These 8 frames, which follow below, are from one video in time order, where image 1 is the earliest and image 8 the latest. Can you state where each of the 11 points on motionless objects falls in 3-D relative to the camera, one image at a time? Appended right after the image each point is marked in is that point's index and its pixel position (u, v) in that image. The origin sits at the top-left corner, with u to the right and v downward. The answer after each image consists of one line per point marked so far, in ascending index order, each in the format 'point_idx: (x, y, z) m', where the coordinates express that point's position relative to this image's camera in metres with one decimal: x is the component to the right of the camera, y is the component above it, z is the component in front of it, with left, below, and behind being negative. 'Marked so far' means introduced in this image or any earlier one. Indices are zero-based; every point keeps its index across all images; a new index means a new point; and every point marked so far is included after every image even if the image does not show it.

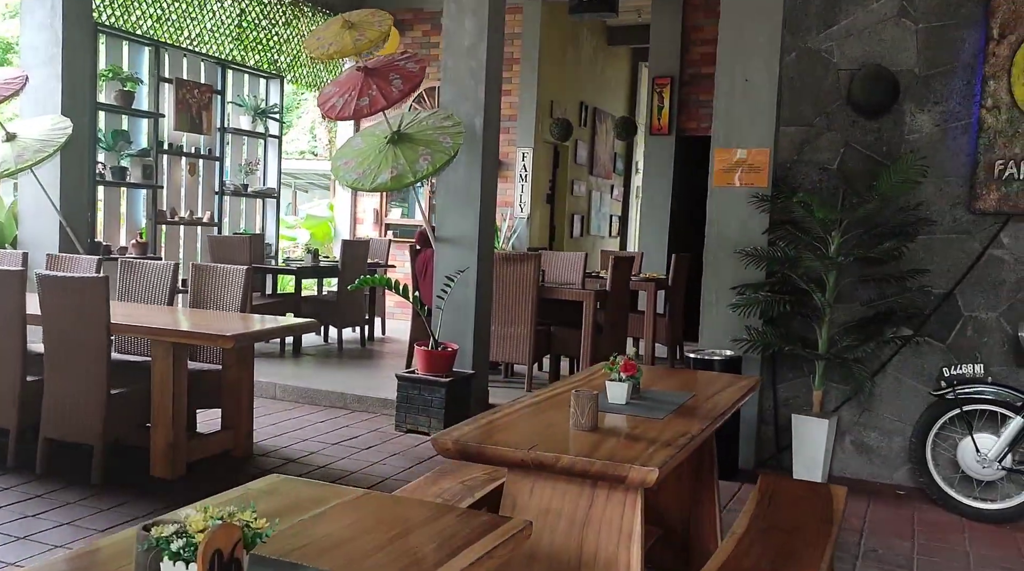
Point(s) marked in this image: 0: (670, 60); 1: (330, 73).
0: (+1.4, +2.0, +8.6) m
1: (-1.9, +2.4, +10.5) m
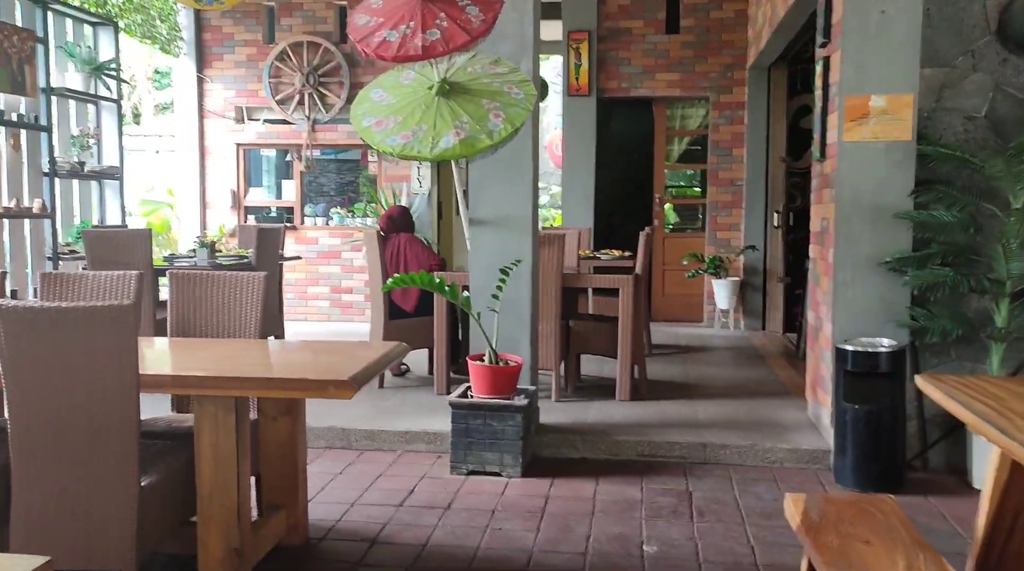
0: (+0.6, +2.2, +7.7) m
1: (-3.2, +2.4, +8.7) m
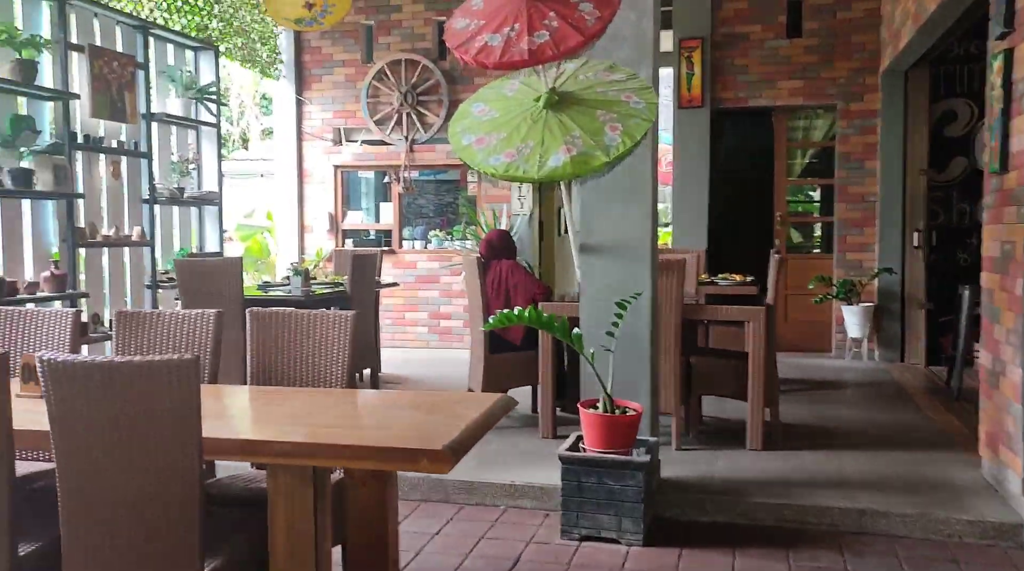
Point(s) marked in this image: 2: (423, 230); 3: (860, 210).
0: (+1.4, +2.0, +7.2) m
1: (-2.2, +2.2, +8.5) m
2: (-0.8, +0.5, +8.5) m
3: (+2.6, +0.6, +7.0) m
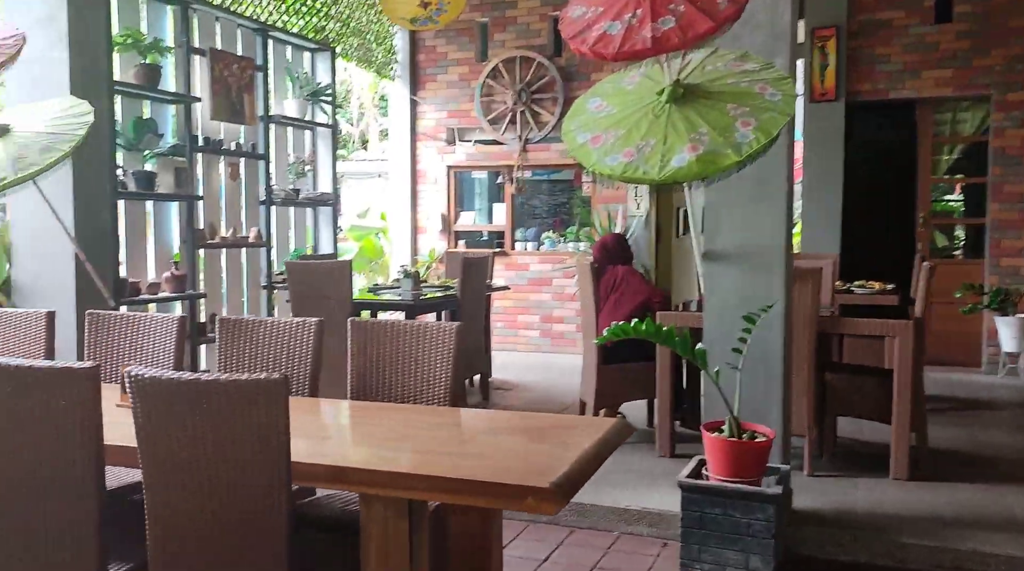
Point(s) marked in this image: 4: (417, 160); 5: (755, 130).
0: (+2.3, +2.0, +6.7) m
1: (-1.2, +2.1, +8.5) m
2: (+0.2, +0.5, +8.3) m
3: (+3.4, +0.5, +6.4) m
4: (-0.9, +1.1, +8.5) m
5: (+0.7, +0.4, +2.7) m
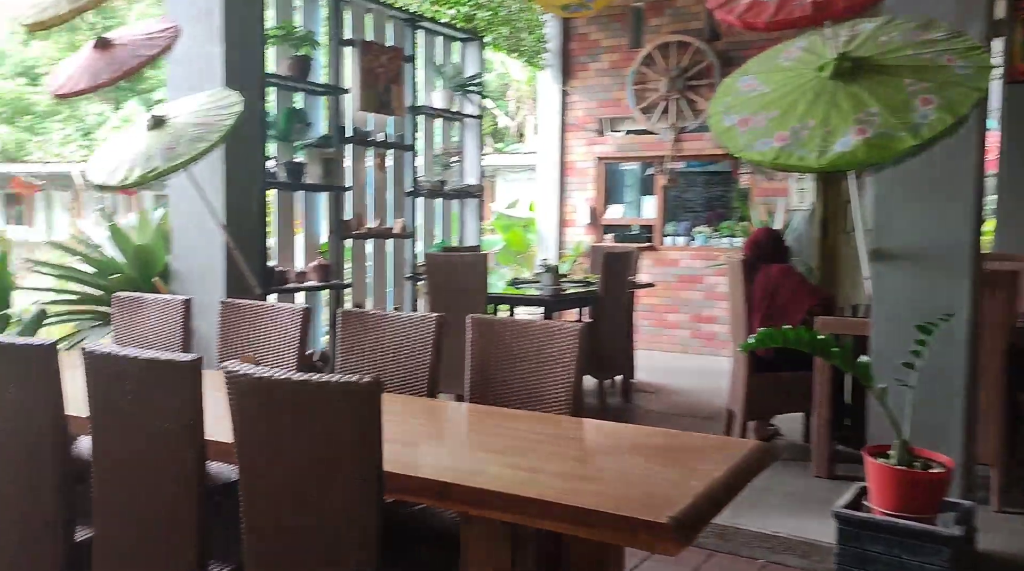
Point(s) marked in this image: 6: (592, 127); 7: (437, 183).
0: (+3.3, +1.9, +5.9) m
1: (+0.2, +2.2, +8.3) m
2: (+1.5, +0.5, +7.9) m
3: (+4.3, +0.4, +5.5) m
4: (+0.5, +1.2, +8.3) m
5: (+1.0, +0.4, +2.3) m
6: (+0.7, +1.4, +8.2) m
7: (-0.6, +0.8, +7.3) m
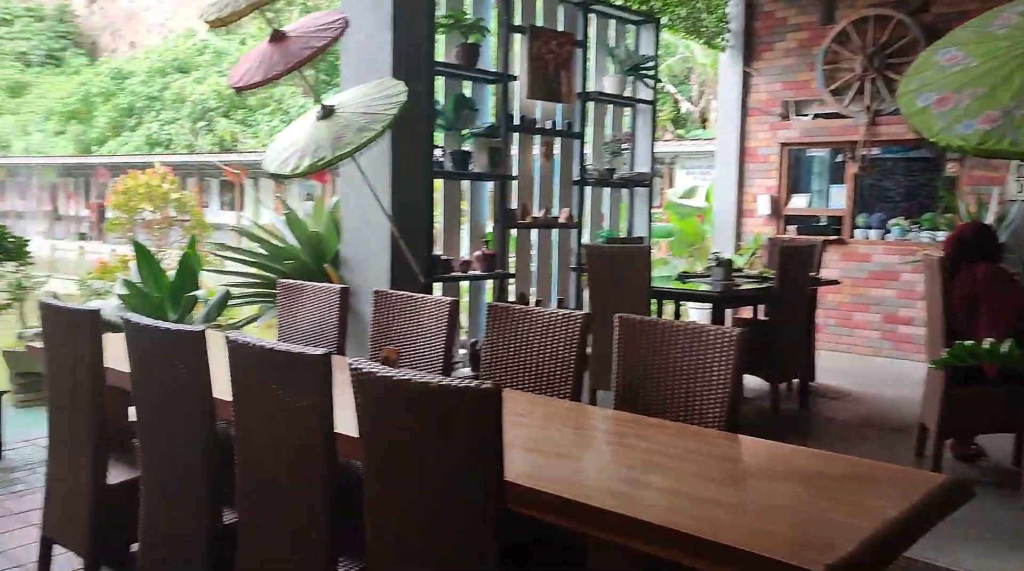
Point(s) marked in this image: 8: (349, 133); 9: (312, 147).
0: (+4.3, +1.9, +5.0) m
1: (+1.7, +2.3, +7.9) m
2: (+2.8, +0.5, +7.2) m
3: (+5.2, +0.4, +4.4) m
4: (+1.9, +1.2, +7.8) m
5: (+1.4, +0.4, +1.9) m
6: (+2.1, +1.4, +7.7) m
7: (+0.7, +0.8, +7.1) m
8: (-0.8, +0.8, +4.7) m
9: (-1.0, +0.7, +4.8) m
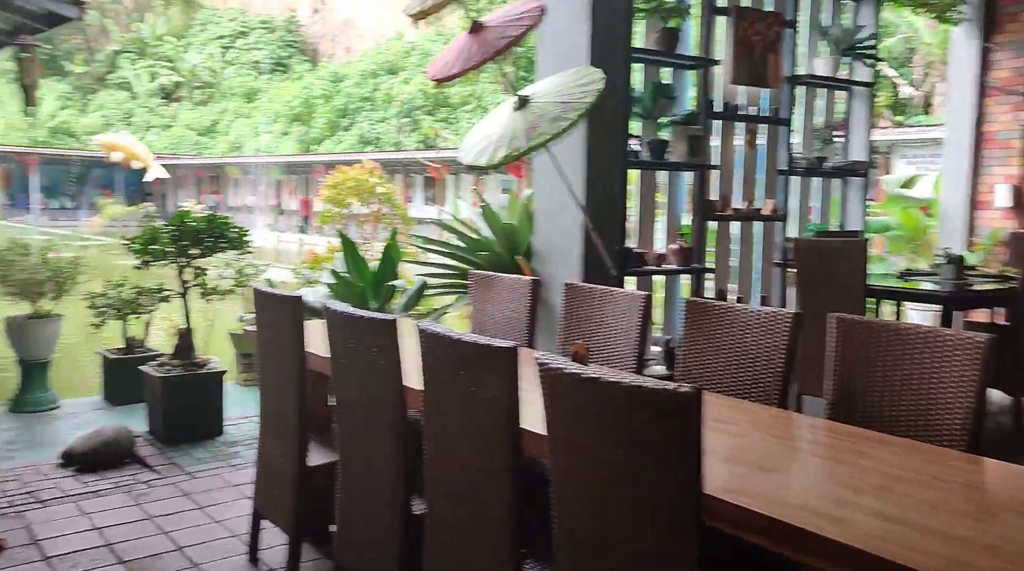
0: (+5.2, +1.9, +3.9) m
1: (+3.3, +2.3, +7.2) m
2: (+4.2, +0.5, +6.4) m
3: (+5.9, +0.3, +3.1) m
4: (+3.5, +1.2, +7.1) m
5: (+1.7, +0.4, +1.4) m
6: (+3.7, +1.4, +6.9) m
7: (+2.1, +0.9, +6.6) m
8: (+0.2, +0.8, +4.6) m
9: (0.0, +0.7, +4.7) m
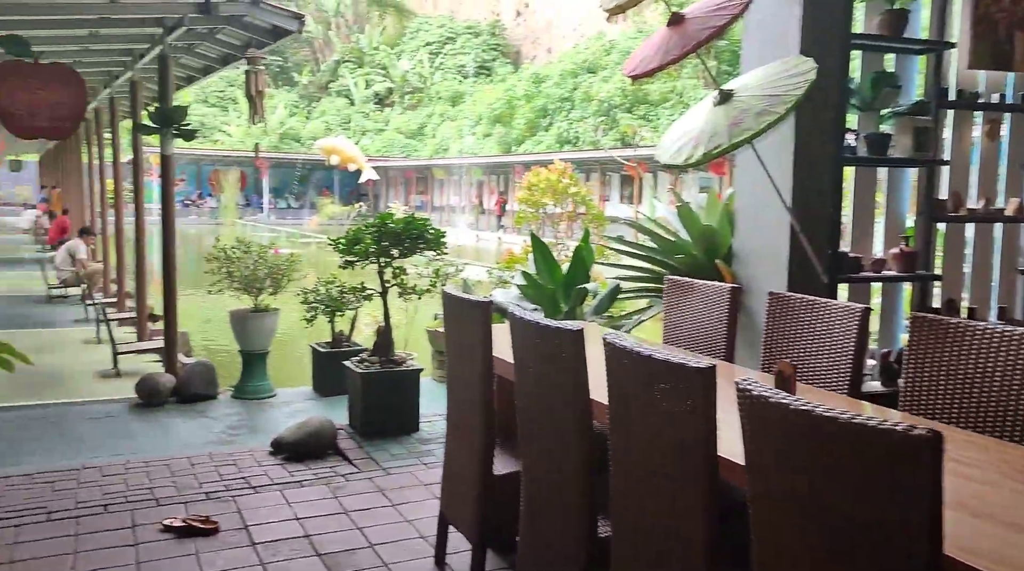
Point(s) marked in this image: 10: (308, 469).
0: (+5.8, +1.8, +2.5) m
1: (+4.7, +2.2, +6.2) m
2: (+5.4, +0.4, +5.1) m
3: (+6.4, +0.2, +1.6) m
4: (+4.9, +1.1, +6.0) m
5: (+1.9, +0.3, +0.8) m
6: (+5.0, +1.3, +5.8) m
7: (+3.4, +0.8, +5.8) m
8: (+1.1, +0.8, +4.3) m
9: (+0.9, +0.7, +4.4) m
10: (-1.5, -1.3, +6.8) m
